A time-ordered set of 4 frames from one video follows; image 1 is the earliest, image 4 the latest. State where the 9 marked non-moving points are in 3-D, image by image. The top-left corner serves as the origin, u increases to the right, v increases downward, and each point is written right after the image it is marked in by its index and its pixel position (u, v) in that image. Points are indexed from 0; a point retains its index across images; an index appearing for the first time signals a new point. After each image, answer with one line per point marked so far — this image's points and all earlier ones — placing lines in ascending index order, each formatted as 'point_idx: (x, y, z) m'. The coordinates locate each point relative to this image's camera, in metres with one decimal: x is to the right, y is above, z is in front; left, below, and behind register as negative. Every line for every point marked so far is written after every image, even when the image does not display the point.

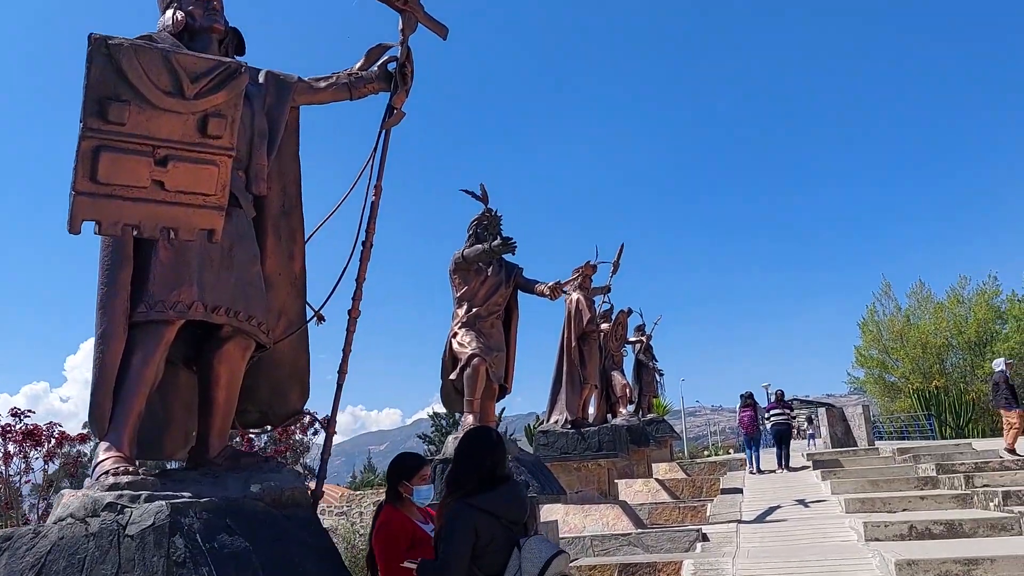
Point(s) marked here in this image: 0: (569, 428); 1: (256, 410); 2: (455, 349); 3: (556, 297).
0: (+0.7, -1.7, +8.8) m
1: (-1.2, -0.6, +3.6) m
2: (-0.5, -0.5, +5.9) m
3: (+0.3, -0.1, +6.0) m
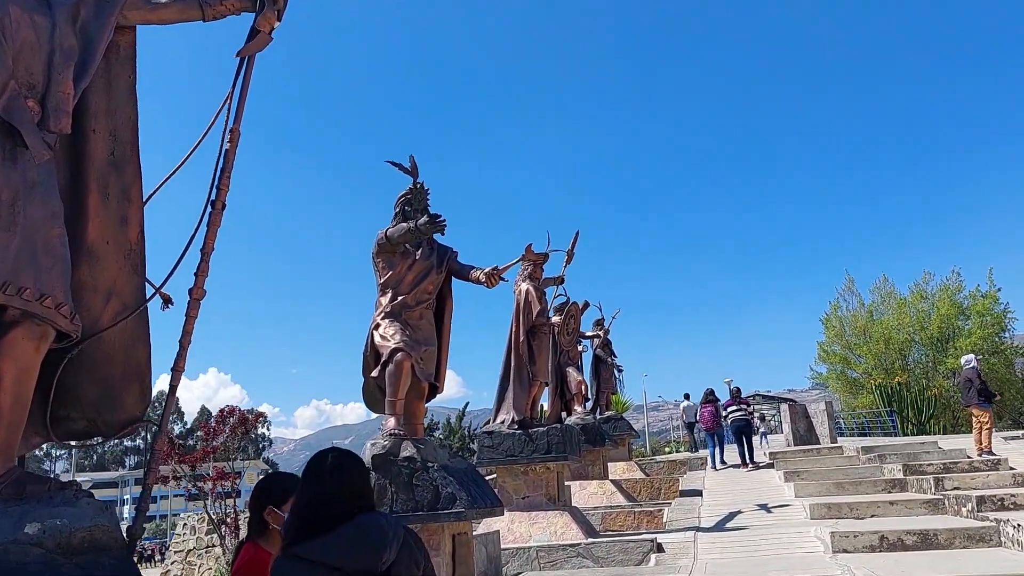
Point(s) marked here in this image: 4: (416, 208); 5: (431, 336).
0: (0.0, -1.5, +8.1) m
1: (-1.6, -0.5, +2.8) m
2: (-0.9, -0.4, +5.2) m
3: (-0.1, 0.0, +5.2) m
4: (-0.7, +0.6, +5.2) m
5: (-0.6, -0.4, +5.4) m
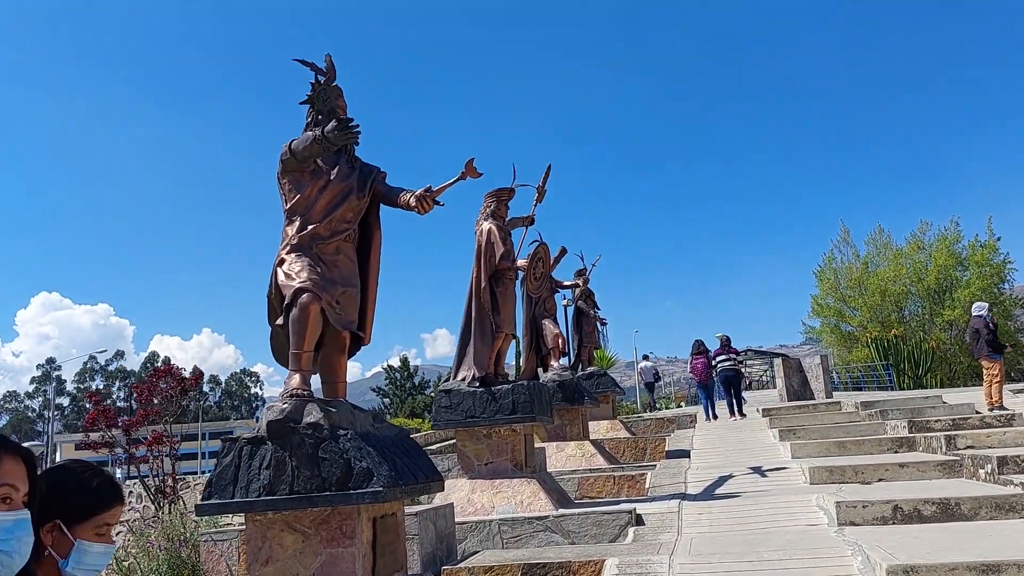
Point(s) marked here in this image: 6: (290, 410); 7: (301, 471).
0: (-0.3, -0.9, +7.1) m
1: (-1.9, -0.2, +1.8) m
2: (-1.3, 0.0, +4.2) m
3: (-0.5, +0.4, +4.2) m
4: (-1.0, +1.0, +4.1) m
5: (-0.9, +0.1, +4.4) m
6: (-1.1, -0.6, +3.8) m
7: (-1.0, -0.9, +3.7) m
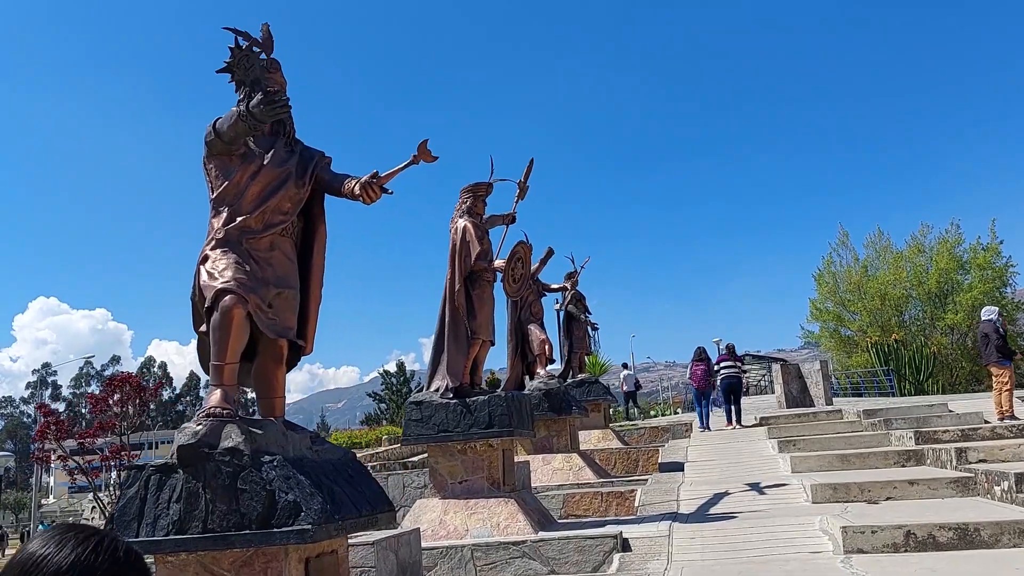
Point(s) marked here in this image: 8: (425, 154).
0: (-0.5, -1.0, +6.5) m
1: (-2.1, -0.2, +1.2) m
2: (-1.5, 0.0, +3.6) m
3: (-0.7, +0.4, +3.6) m
4: (-1.2, +1.0, +3.5) m
5: (-1.1, +0.1, +3.8) m
6: (-1.3, -0.6, +3.2) m
7: (-1.2, -0.9, +3.1) m
8: (-0.4, +0.7, +3.7) m
